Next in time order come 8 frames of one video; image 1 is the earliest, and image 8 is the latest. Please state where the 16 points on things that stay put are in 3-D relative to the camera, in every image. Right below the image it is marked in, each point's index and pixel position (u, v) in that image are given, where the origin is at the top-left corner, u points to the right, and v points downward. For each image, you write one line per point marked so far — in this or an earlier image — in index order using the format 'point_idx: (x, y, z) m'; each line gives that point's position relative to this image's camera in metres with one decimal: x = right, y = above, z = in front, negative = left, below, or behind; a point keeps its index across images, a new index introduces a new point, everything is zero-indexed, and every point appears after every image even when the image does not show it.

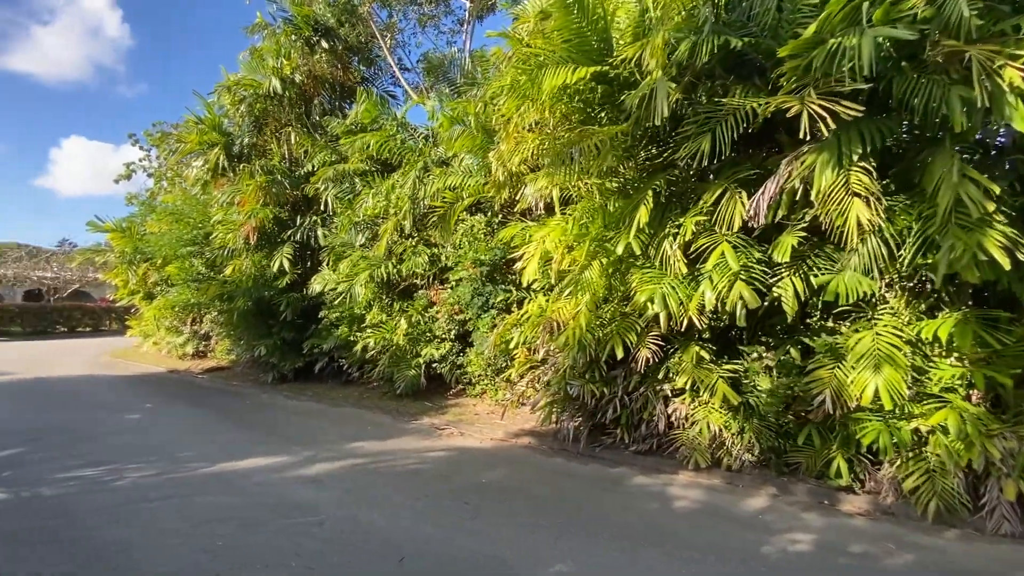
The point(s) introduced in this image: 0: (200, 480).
0: (-3.4, -2.1, +5.3) m
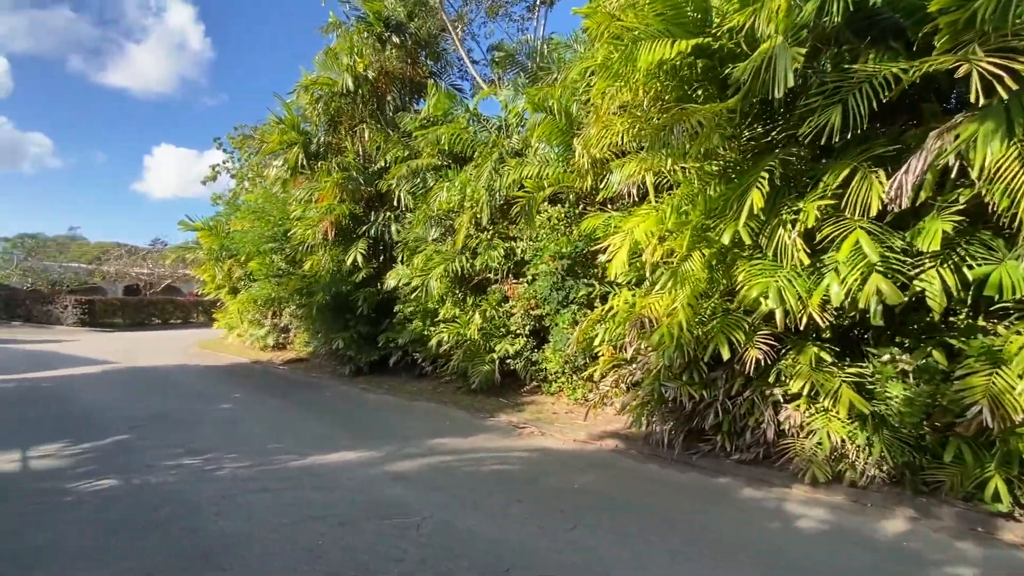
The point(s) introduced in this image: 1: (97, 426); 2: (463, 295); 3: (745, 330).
0: (-2.4, -2.0, +5.4) m
1: (-6.1, -2.0, +7.1) m
2: (-1.0, -0.1, +9.9) m
3: (+2.7, -0.5, +5.6) m
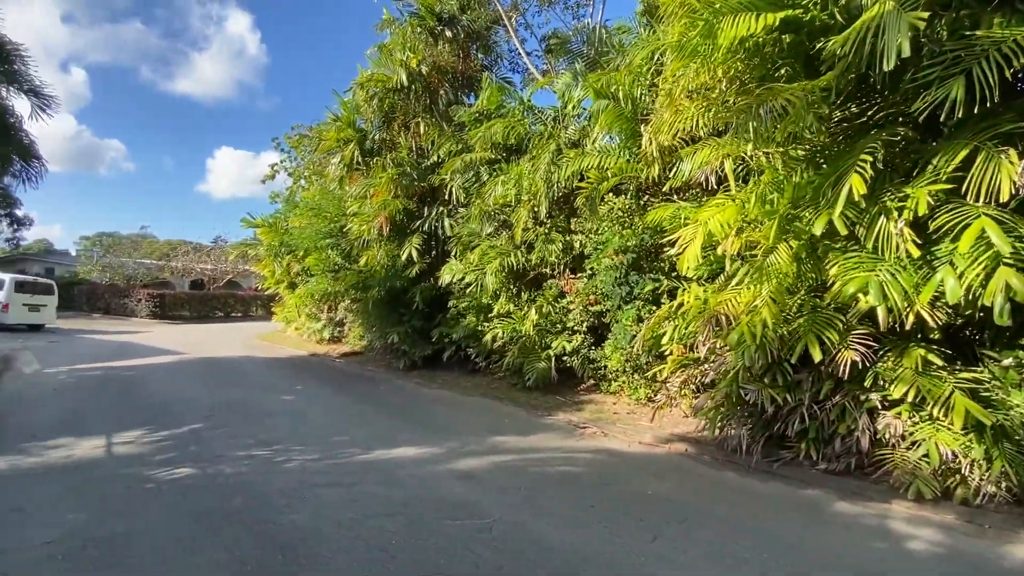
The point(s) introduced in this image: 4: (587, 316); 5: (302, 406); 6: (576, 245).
0: (-1.7, -2.0, +5.3) m
1: (-5.2, -1.9, +7.4) m
2: (+0.1, 0.0, +9.7) m
3: (+3.4, -0.4, +5.2) m
4: (+1.3, -0.5, +8.5) m
5: (-3.4, -1.9, +8.0) m
6: (+1.2, +0.8, +8.7) m
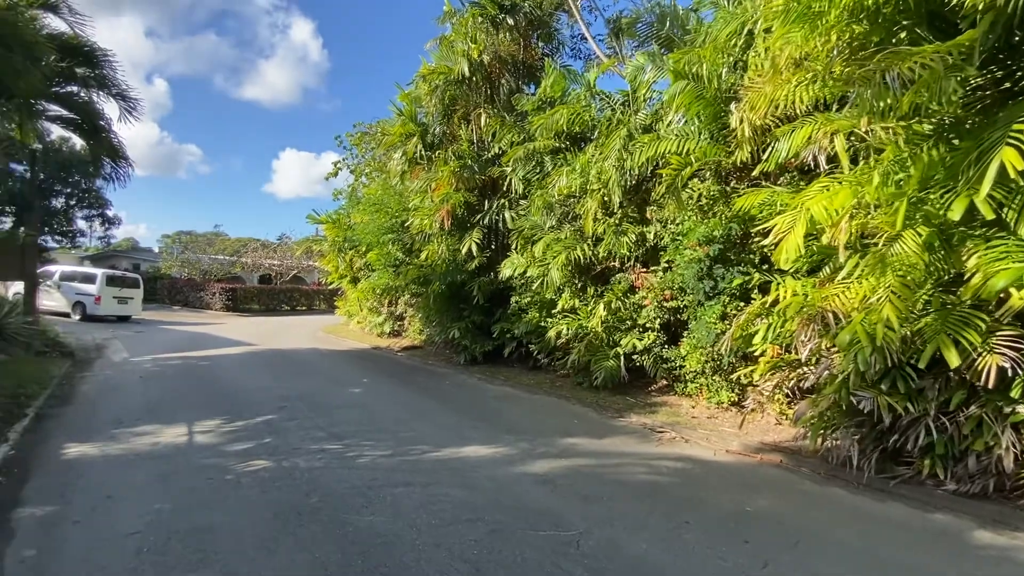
0: (-0.9, -1.9, +5.1) m
1: (-4.1, -1.8, +7.6) m
2: (+1.4, +0.1, +9.3) m
3: (+4.2, -0.4, +4.4) m
4: (+2.4, -0.4, +8.0) m
5: (-2.3, -1.8, +7.9) m
6: (+2.3, +0.9, +8.2) m
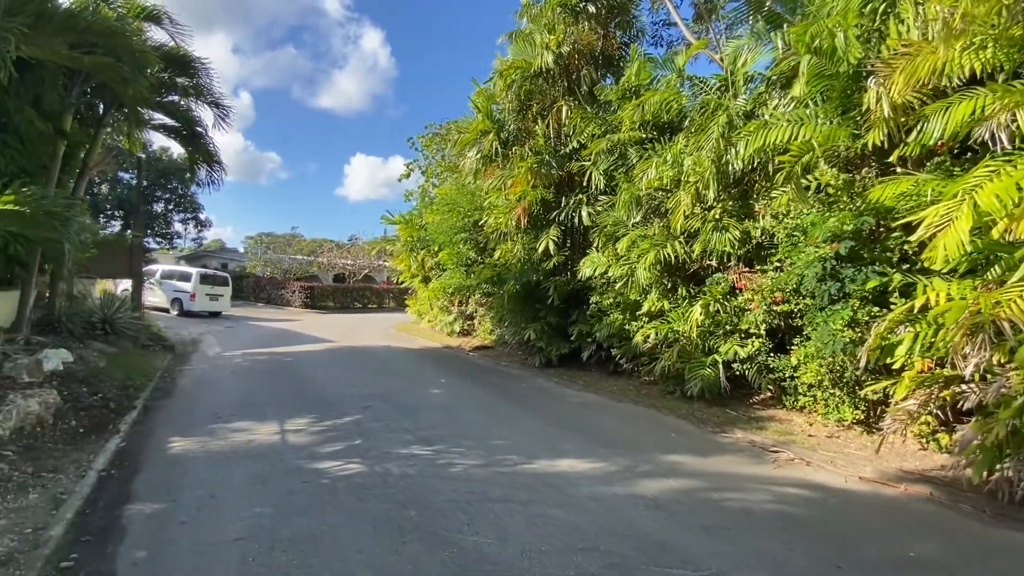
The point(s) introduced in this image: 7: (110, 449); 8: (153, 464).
0: (+0.1, -1.9, +4.8) m
1: (-2.8, -1.8, +7.6) m
2: (+2.9, 0.0, +8.6) m
3: (+5.1, -0.4, +3.5) m
4: (+3.8, -0.4, +7.2) m
5: (-1.0, -1.8, +7.7) m
6: (+3.7, +0.8, +7.4) m
7: (-4.5, -1.8, +5.4) m
8: (-3.8, -1.9, +5.1) m
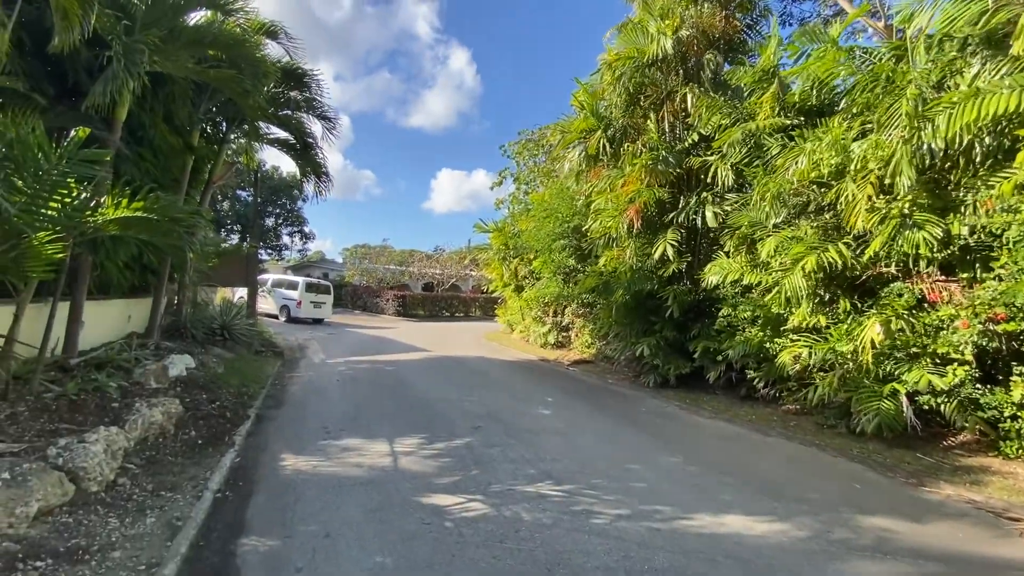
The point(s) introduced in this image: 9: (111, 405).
0: (+1.4, -2.0, +3.8) m
1: (-1.0, -1.9, +7.0) m
2: (+4.7, -0.1, +7.2) m
3: (+6.1, -0.5, +1.7) m
4: (+5.4, -0.6, +5.6) m
5: (+0.8, -2.0, +6.9) m
6: (+5.4, +0.7, +5.9) m
7: (-3.0, -1.9, +5.2) m
8: (-2.4, -1.9, +4.7) m
9: (-4.4, -1.3, +5.4) m
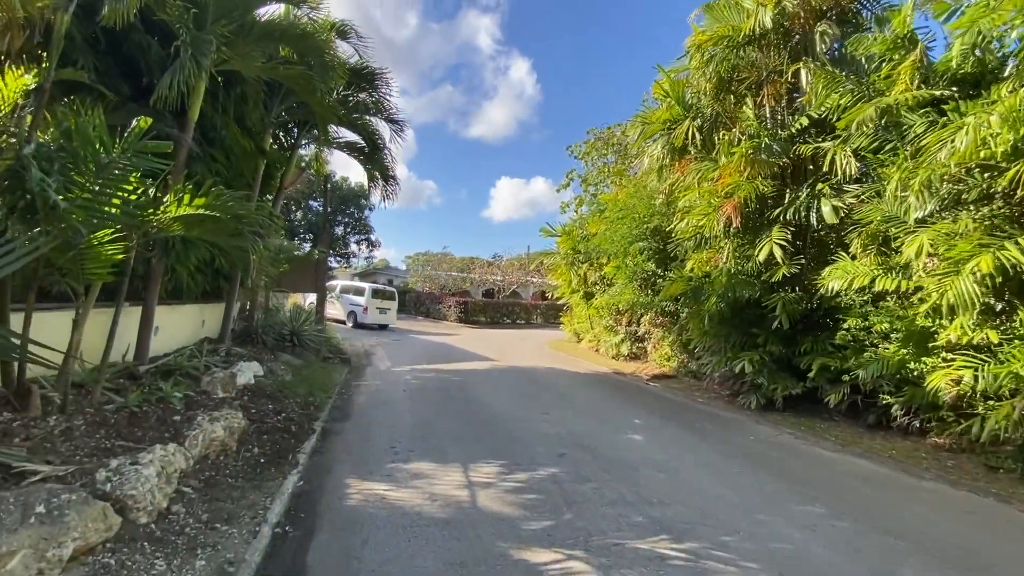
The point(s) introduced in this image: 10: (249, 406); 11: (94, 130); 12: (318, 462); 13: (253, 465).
0: (+2.1, -2.0, +2.7) m
1: (+0.1, -2.0, +6.2) m
2: (+5.8, -0.2, +5.7) m
3: (+6.5, -0.5, +0.1) m
4: (+6.3, -0.6, +4.1) m
5: (+1.9, -2.0, +5.9) m
6: (+6.3, +0.6, +4.4) m
7: (-2.1, -1.9, +4.6) m
8: (-1.5, -2.0, +4.1) m
9: (-3.4, -1.3, +5.0) m
10: (-3.6, -1.6, +6.6) m
11: (-3.3, +1.3, +3.9) m
12: (-2.2, -2.0, +5.6) m
13: (-2.7, -1.8, +5.1) m
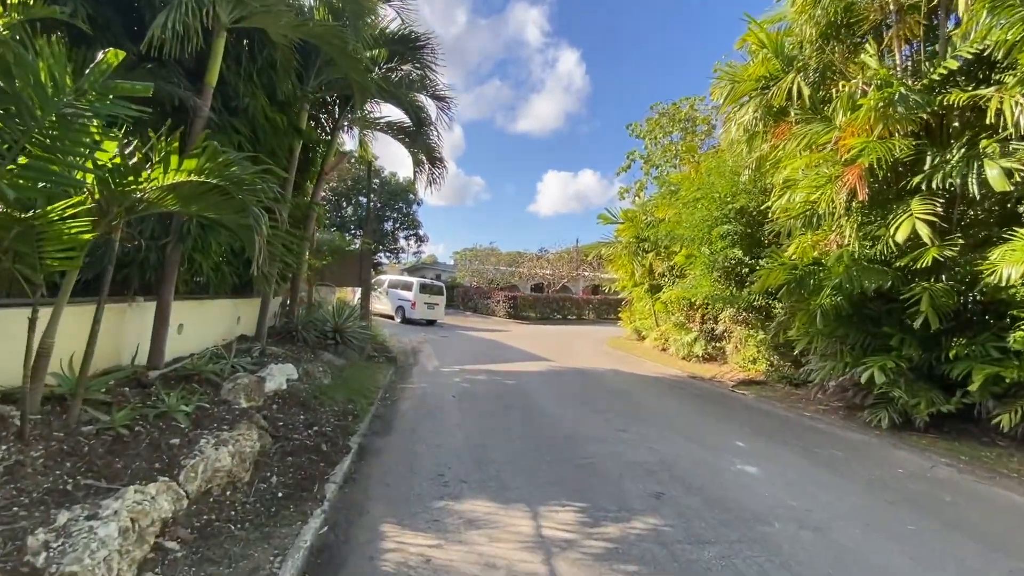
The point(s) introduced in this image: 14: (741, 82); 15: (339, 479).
0: (+2.6, -1.9, +1.2) m
1: (+0.9, -1.9, +4.9) m
2: (+6.5, -0.1, +3.8) m
3: (+6.7, -0.4, -1.8) m
4: (+6.8, -0.5, +2.2) m
5: (+2.6, -1.9, +4.4) m
6: (+6.9, +0.7, +2.4) m
7: (-1.5, -1.8, +3.5) m
8: (-1.0, -1.9, +3.0) m
9: (-2.8, -1.2, +4.0) m
10: (-2.7, -1.5, +5.6) m
11: (-2.8, +1.3, +2.9) m
12: (-1.5, -1.9, +4.4) m
13: (-2.0, -1.7, +4.0) m
14: (+4.3, +3.8, +9.0) m
15: (-1.7, -1.8, +4.7) m
